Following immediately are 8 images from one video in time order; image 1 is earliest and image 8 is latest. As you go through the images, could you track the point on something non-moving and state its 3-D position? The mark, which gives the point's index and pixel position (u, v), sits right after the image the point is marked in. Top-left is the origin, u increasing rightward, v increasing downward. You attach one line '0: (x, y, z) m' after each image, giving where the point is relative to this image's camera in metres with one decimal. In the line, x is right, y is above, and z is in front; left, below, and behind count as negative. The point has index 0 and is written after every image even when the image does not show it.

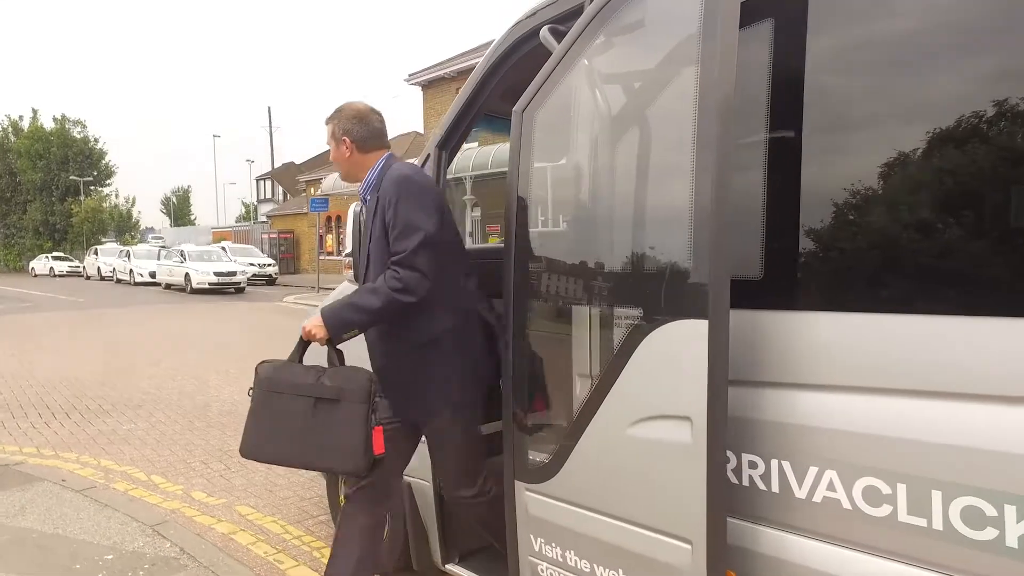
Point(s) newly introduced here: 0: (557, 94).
0: (+0.1, +0.5, +2.1) m
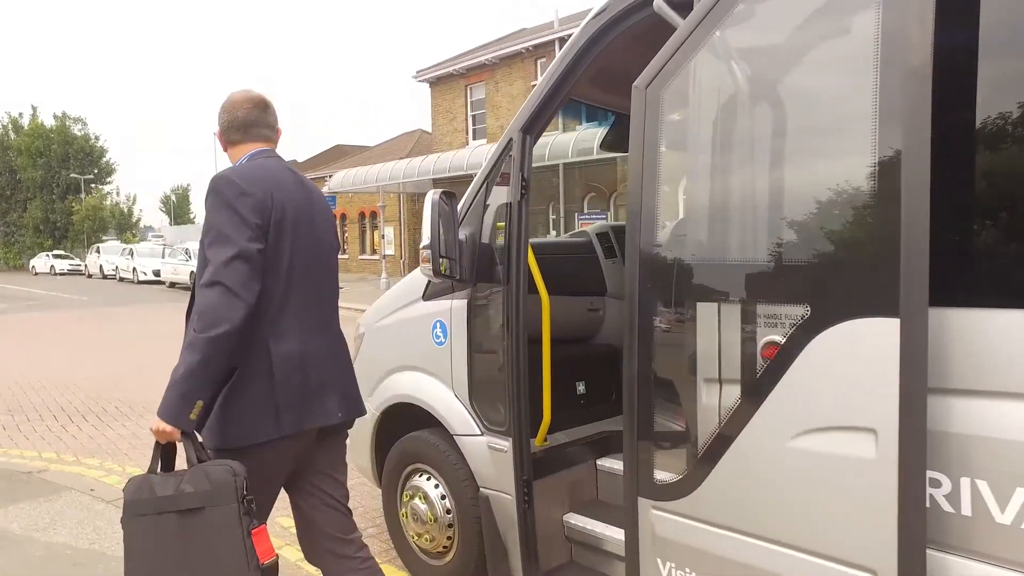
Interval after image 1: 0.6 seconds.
0: (+0.4, +0.5, +1.9) m
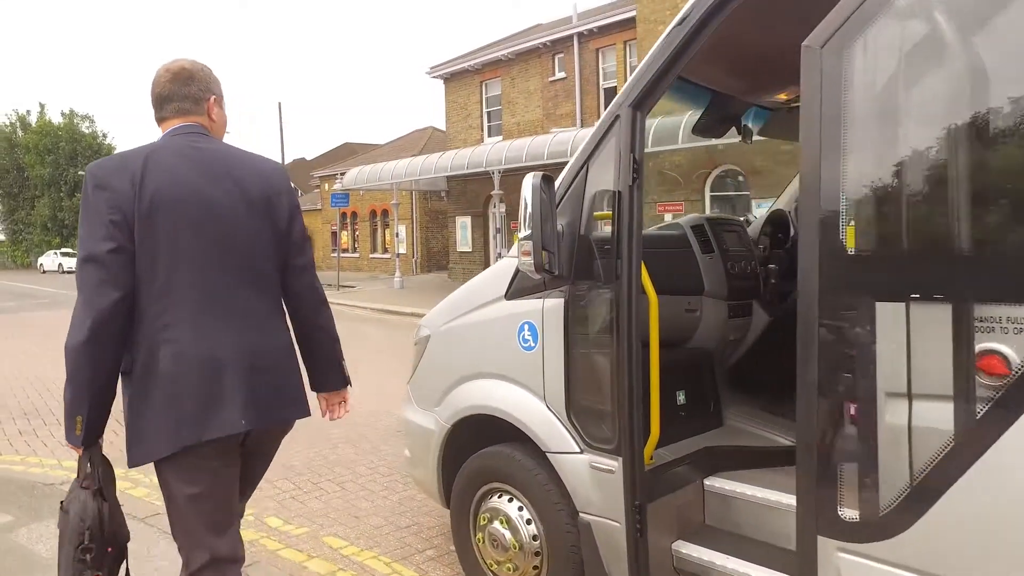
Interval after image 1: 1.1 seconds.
0: (+0.7, +0.5, +1.6) m
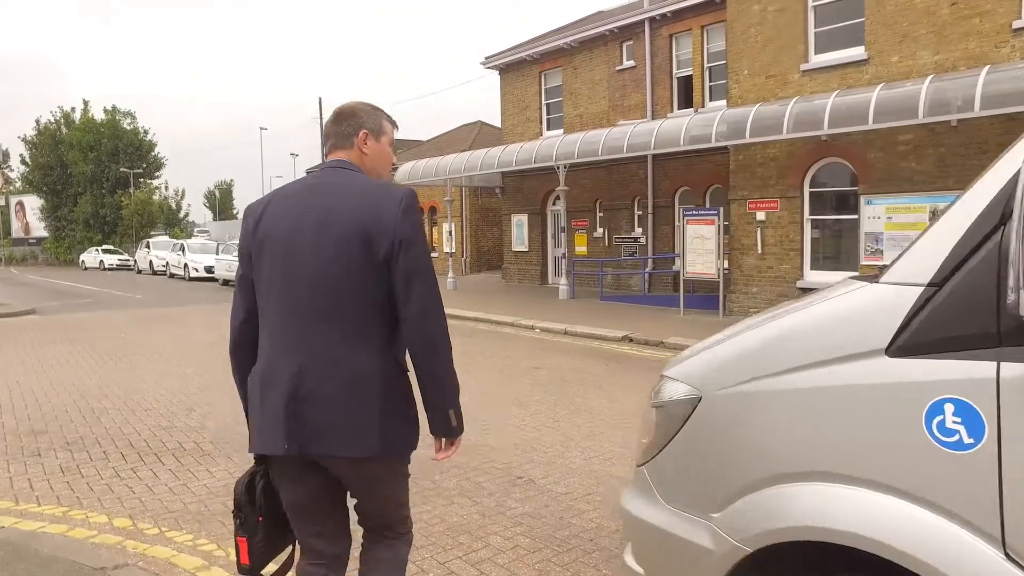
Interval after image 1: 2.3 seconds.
0: (+1.4, +0.4, +0.5) m
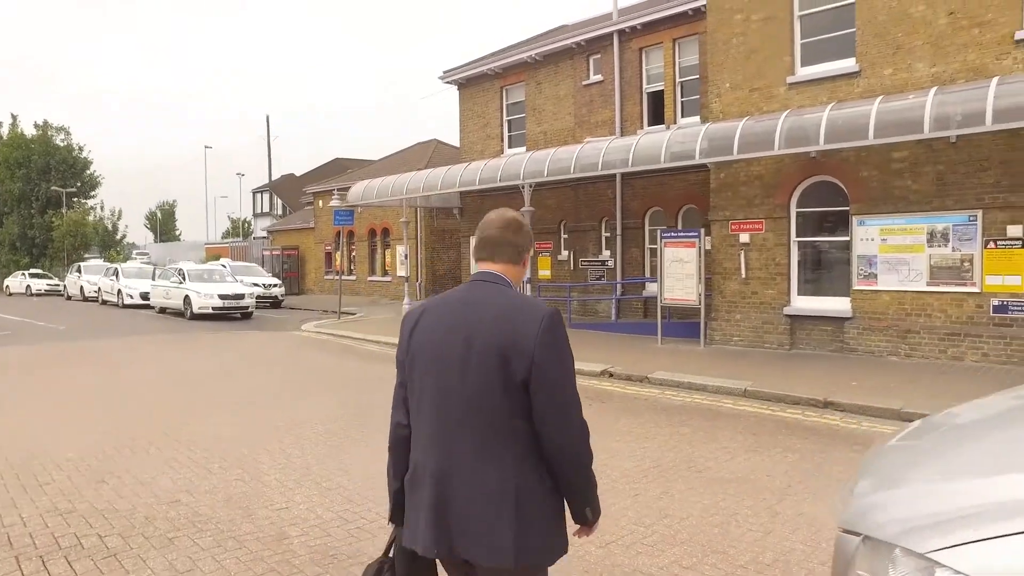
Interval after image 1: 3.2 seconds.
0: (+1.7, +0.4, -0.4) m
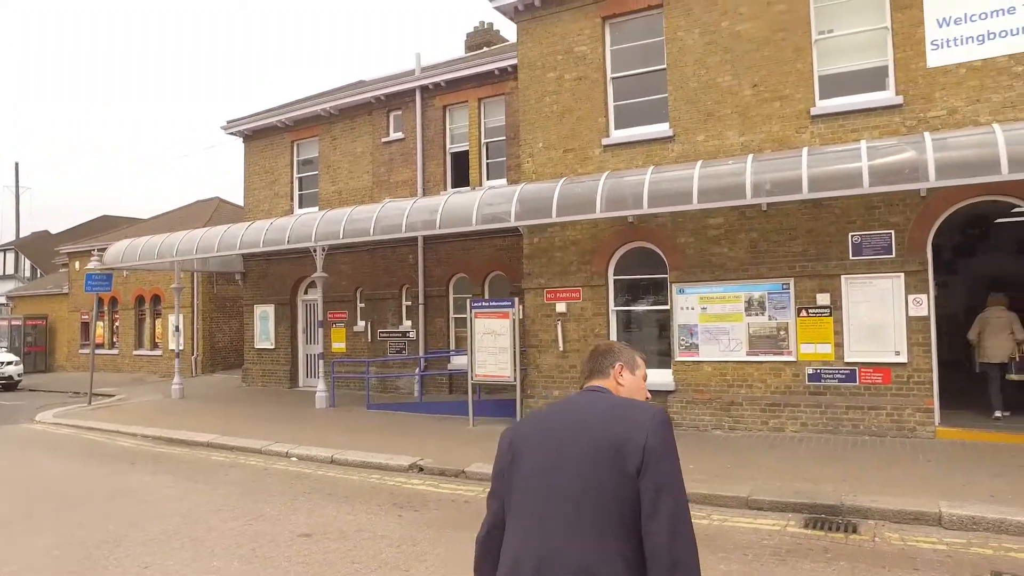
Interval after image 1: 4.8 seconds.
0: (+2.1, +0.3, -1.1) m
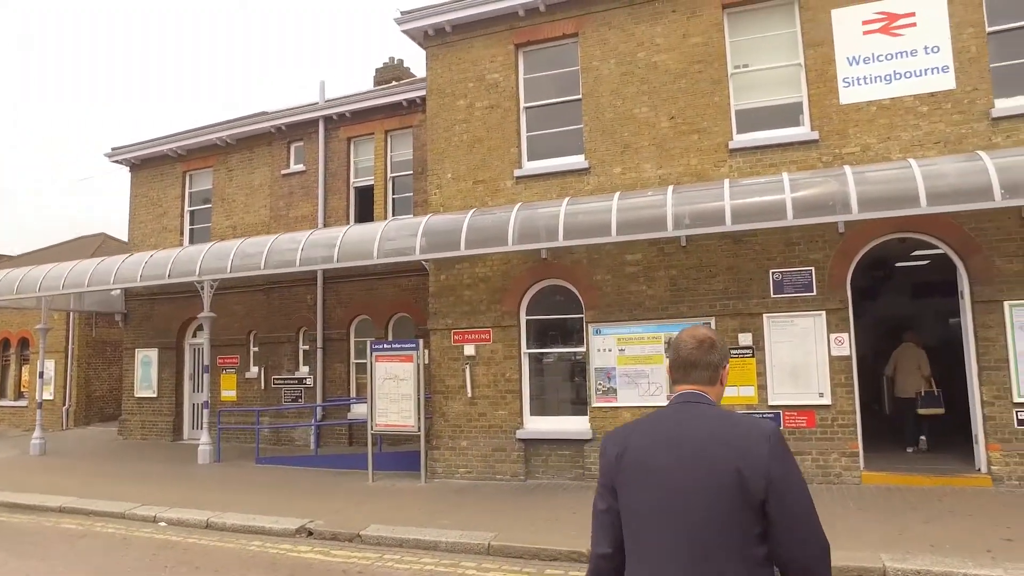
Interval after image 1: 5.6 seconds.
0: (+2.2, +0.5, -1.6) m
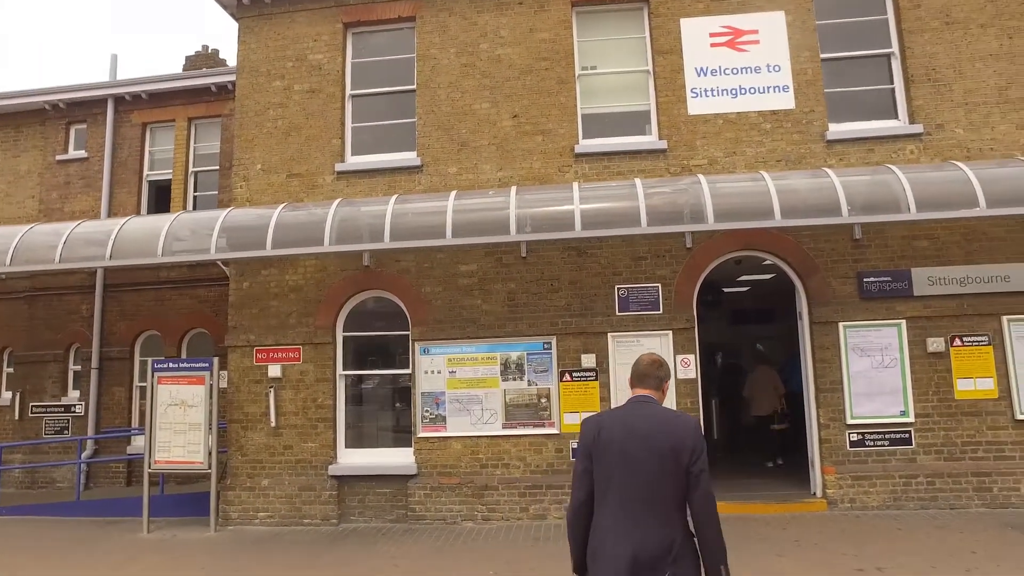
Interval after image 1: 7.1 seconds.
0: (+2.7, +0.7, -2.2) m
